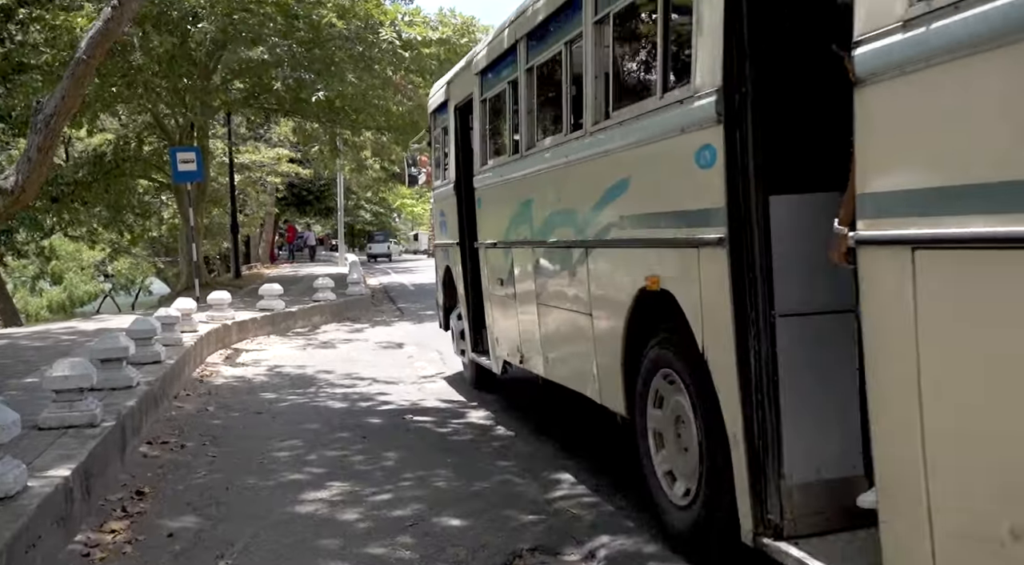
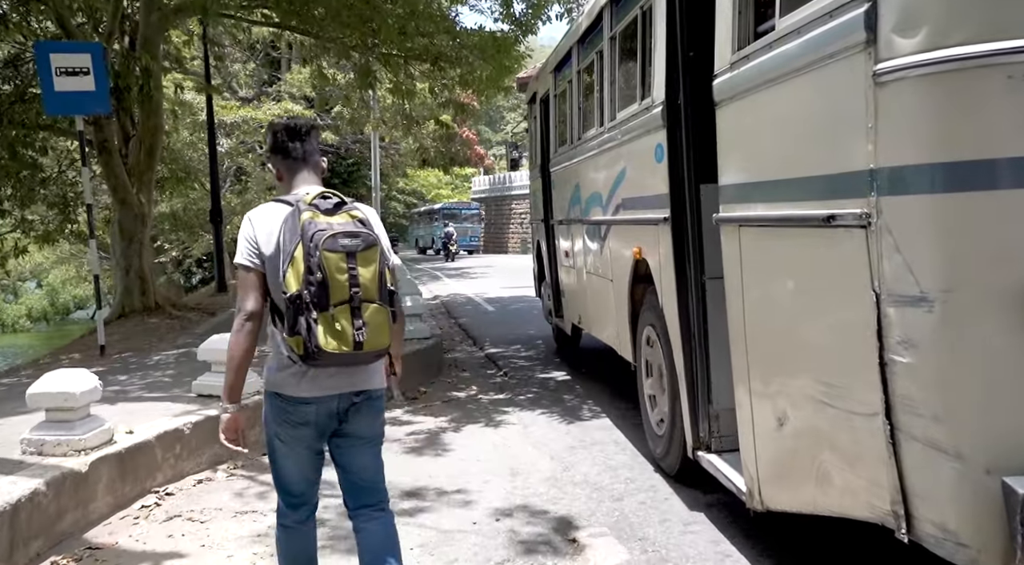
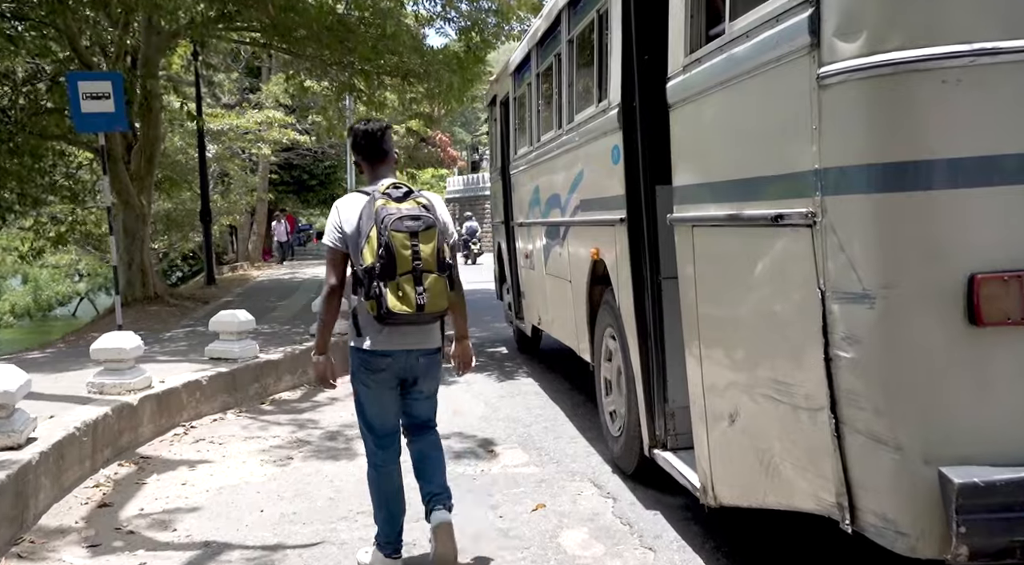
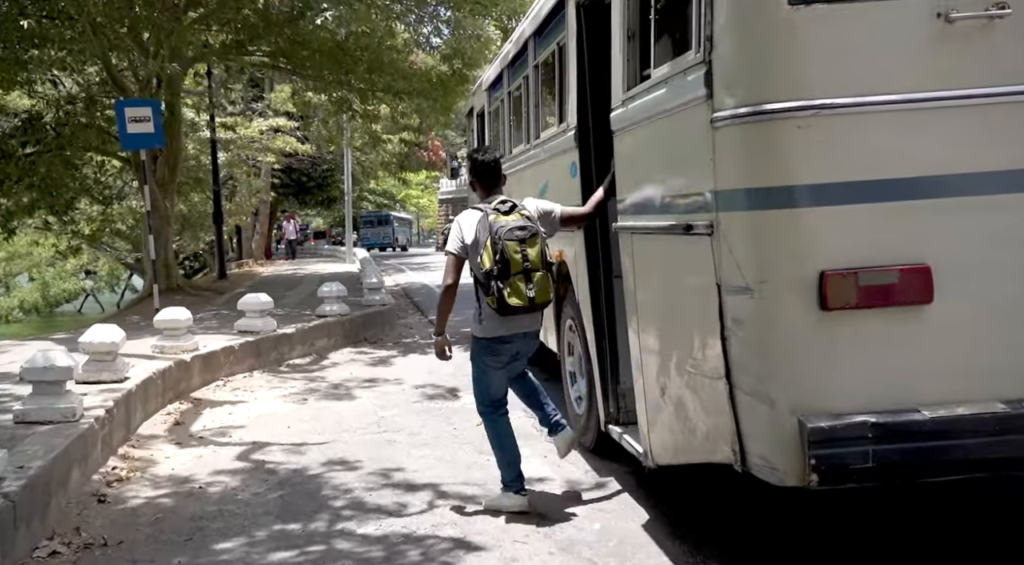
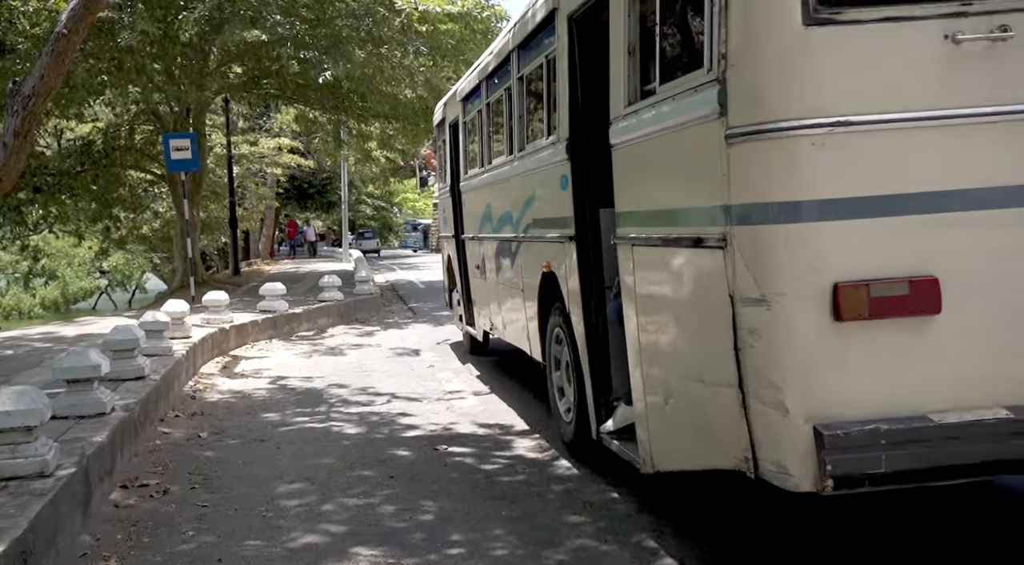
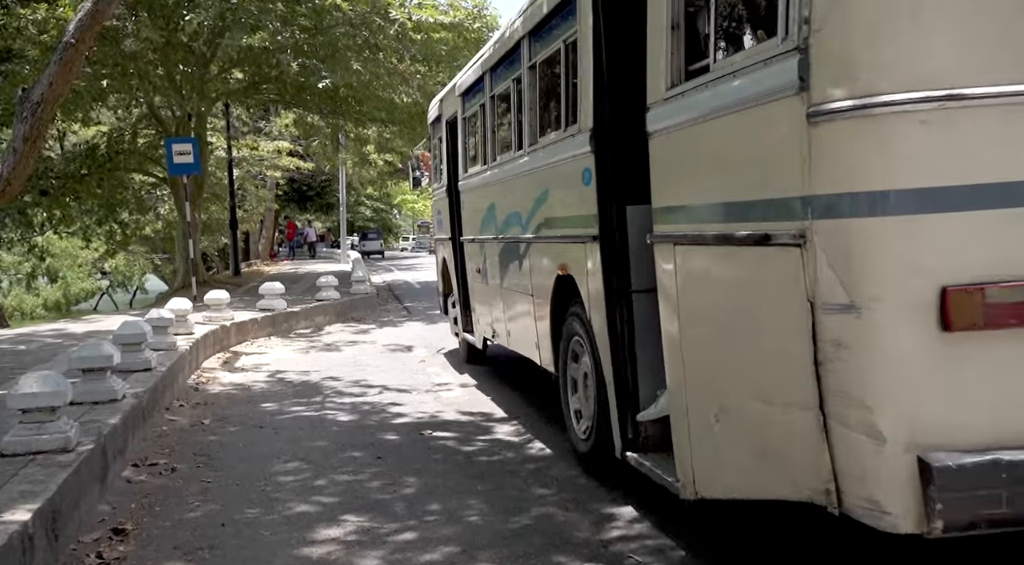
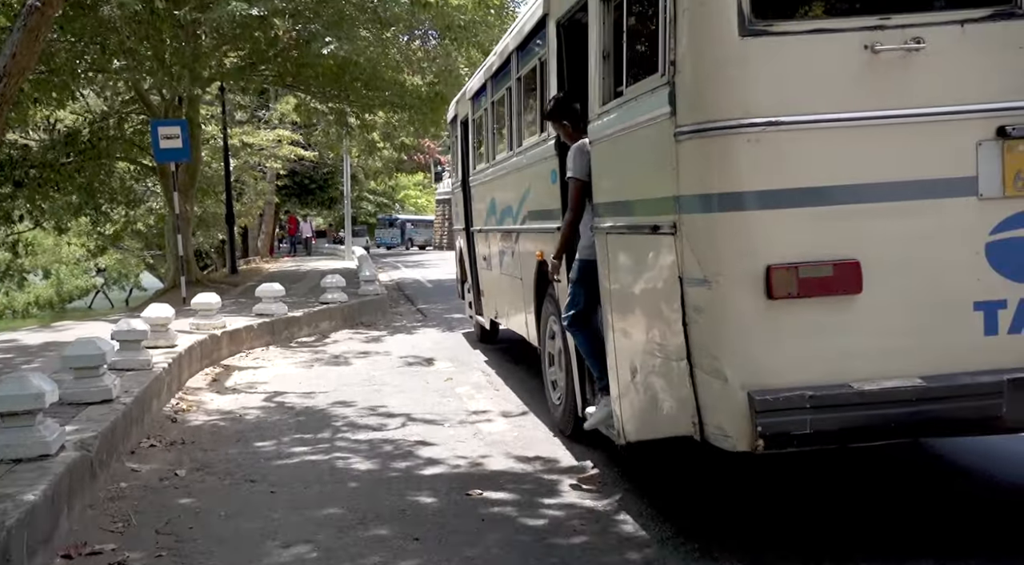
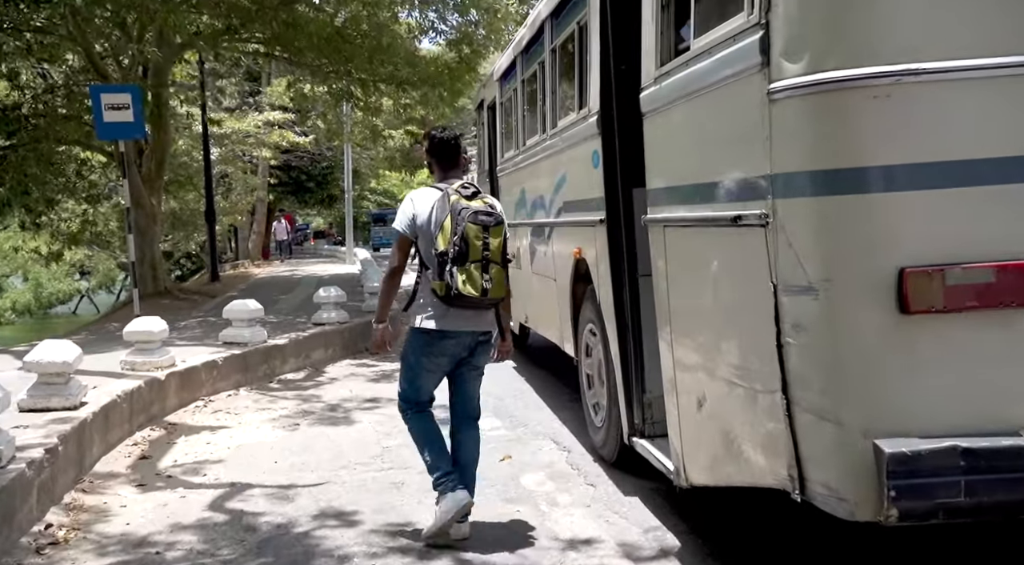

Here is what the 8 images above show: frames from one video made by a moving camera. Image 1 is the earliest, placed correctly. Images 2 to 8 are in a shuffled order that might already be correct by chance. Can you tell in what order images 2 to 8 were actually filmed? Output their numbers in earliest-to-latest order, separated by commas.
6, 5, 7, 4, 8, 3, 2
